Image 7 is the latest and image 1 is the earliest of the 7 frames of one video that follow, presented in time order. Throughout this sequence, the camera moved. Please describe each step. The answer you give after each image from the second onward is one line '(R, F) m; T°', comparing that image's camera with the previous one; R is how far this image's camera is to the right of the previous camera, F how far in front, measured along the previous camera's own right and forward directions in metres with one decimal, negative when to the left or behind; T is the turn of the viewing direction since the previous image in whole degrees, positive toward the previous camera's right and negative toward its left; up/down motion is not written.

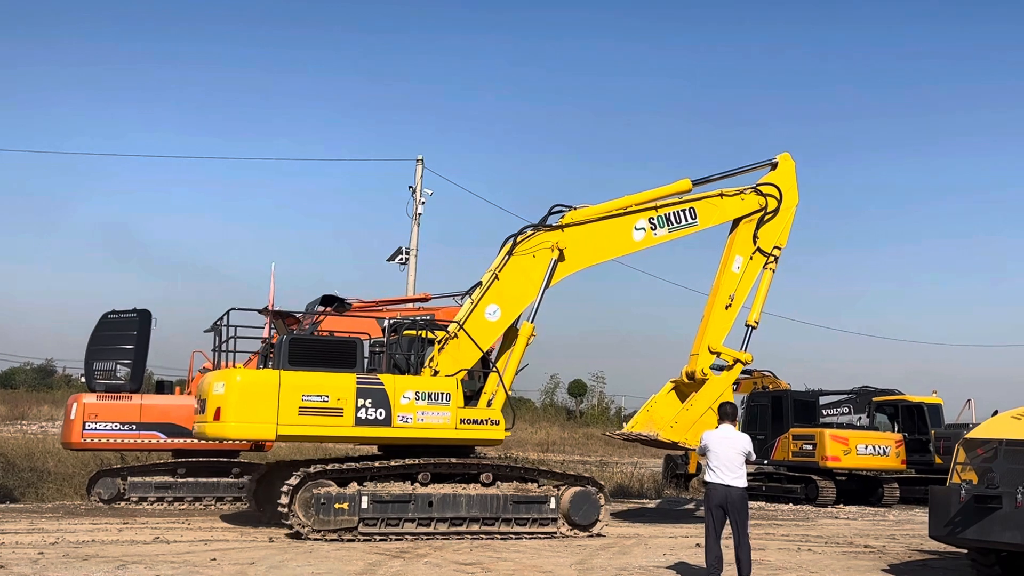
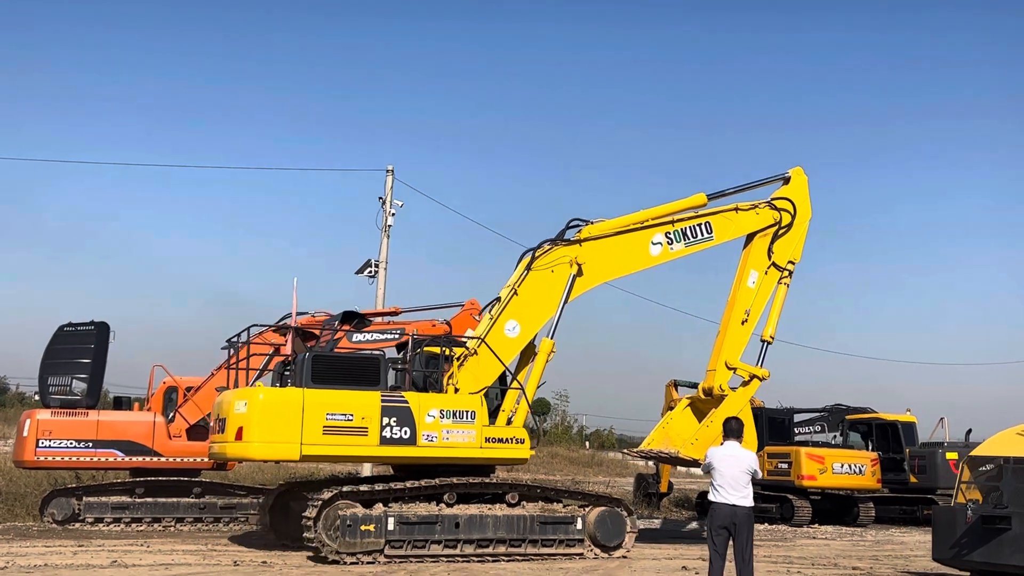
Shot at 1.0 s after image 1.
(-0.9, +0.2) m; +5°
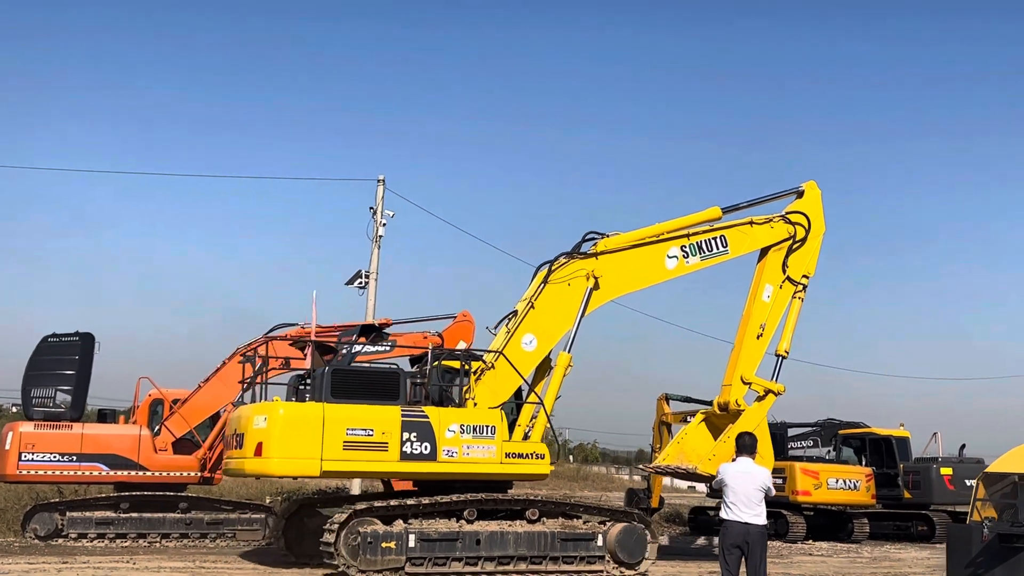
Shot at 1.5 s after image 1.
(-0.5, +0.1) m; +2°
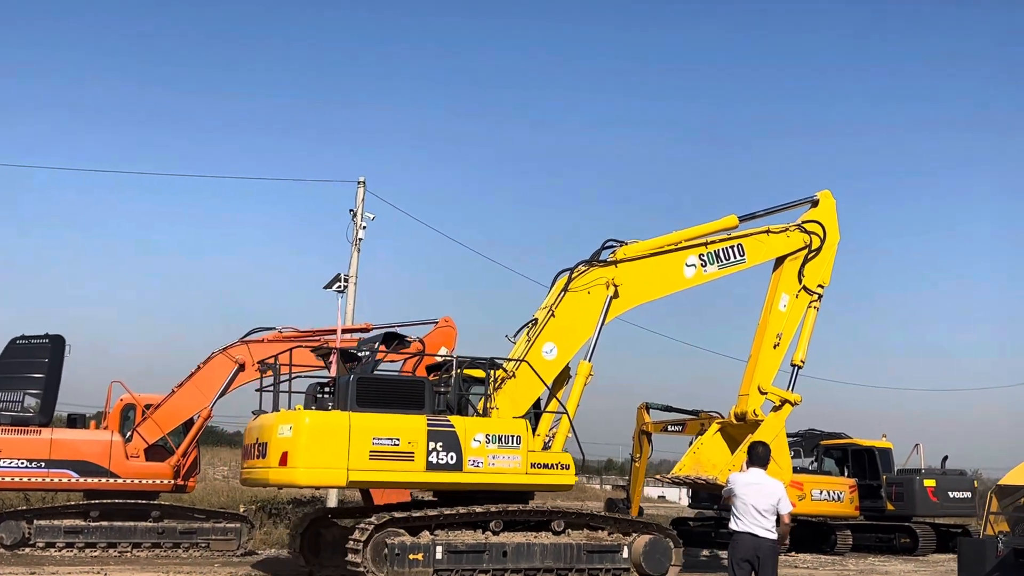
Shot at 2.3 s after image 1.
(-0.7, +0.2) m; +3°
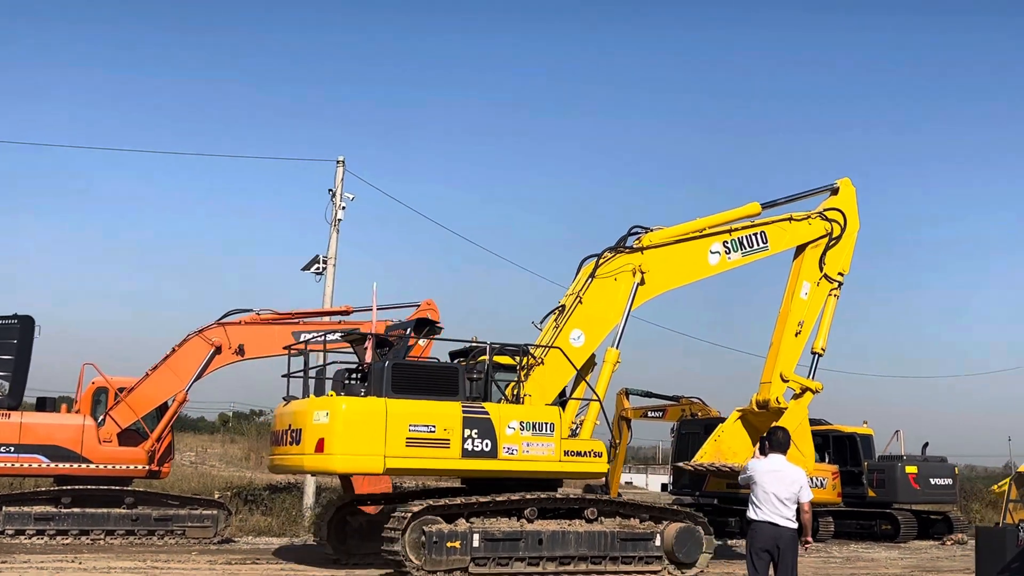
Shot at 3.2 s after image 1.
(-0.8, +0.2) m; +4°
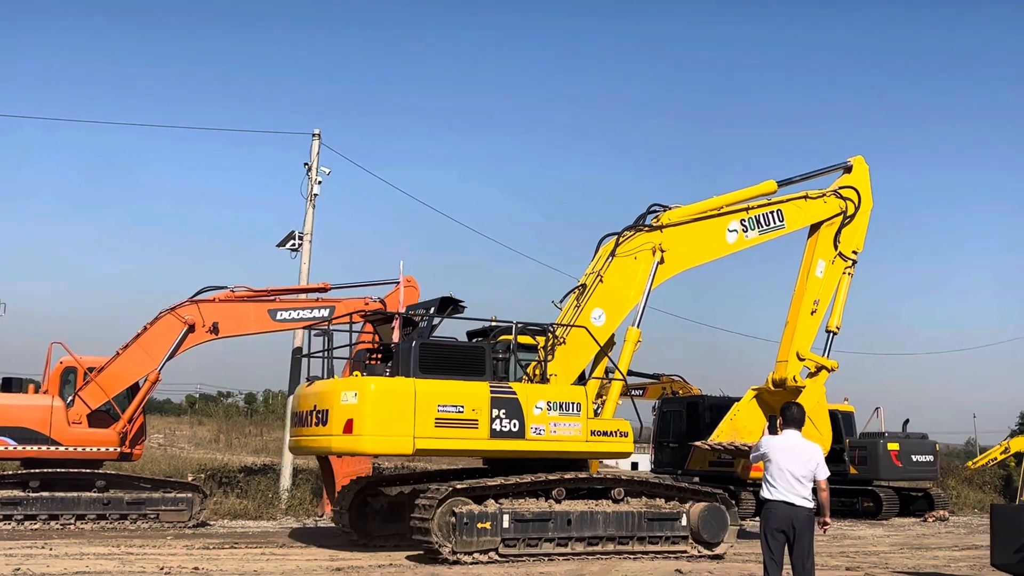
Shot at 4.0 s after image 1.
(-0.6, +0.3) m; +3°
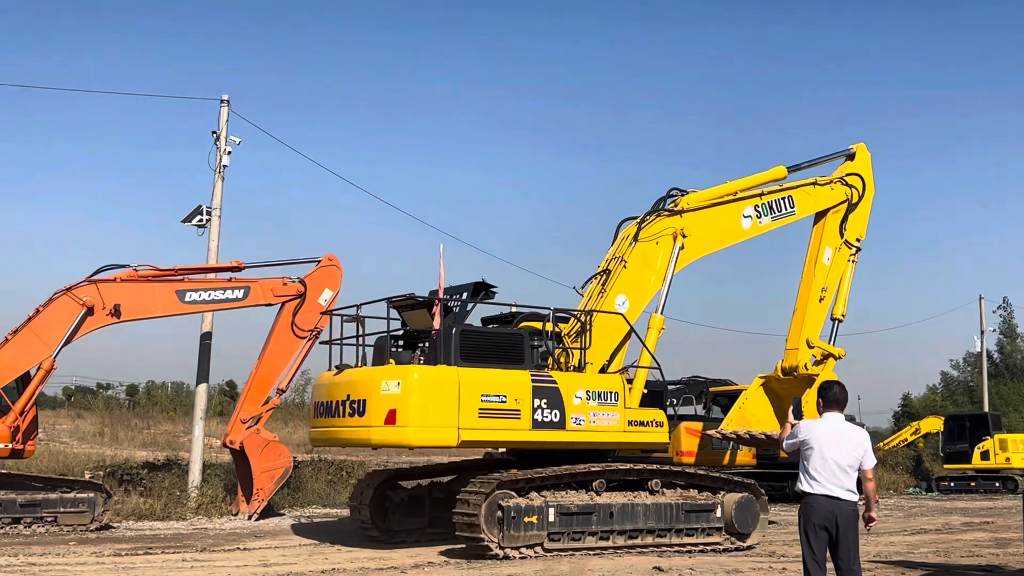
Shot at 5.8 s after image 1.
(-1.3, +0.8) m; +9°
